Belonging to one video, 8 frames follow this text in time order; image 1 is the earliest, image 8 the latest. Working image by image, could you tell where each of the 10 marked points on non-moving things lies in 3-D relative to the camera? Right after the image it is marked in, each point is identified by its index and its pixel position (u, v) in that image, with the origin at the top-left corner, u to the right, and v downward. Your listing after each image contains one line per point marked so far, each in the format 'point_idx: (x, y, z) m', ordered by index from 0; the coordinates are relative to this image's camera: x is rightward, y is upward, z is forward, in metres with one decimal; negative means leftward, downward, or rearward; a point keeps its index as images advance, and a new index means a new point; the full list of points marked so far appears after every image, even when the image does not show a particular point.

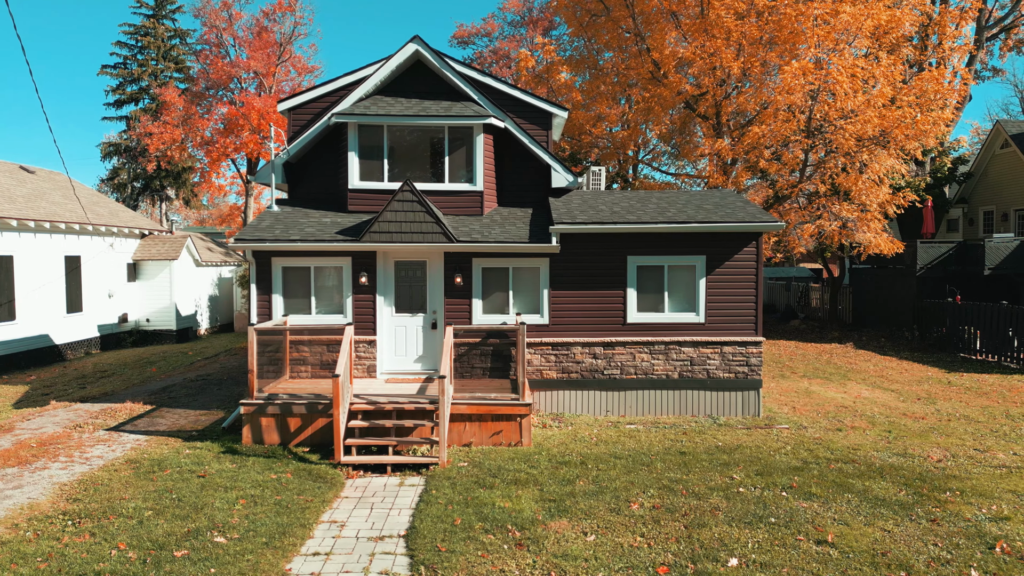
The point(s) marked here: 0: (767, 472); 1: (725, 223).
0: (+3.4, -2.5, +8.1) m
1: (+3.8, +1.2, +10.9) m
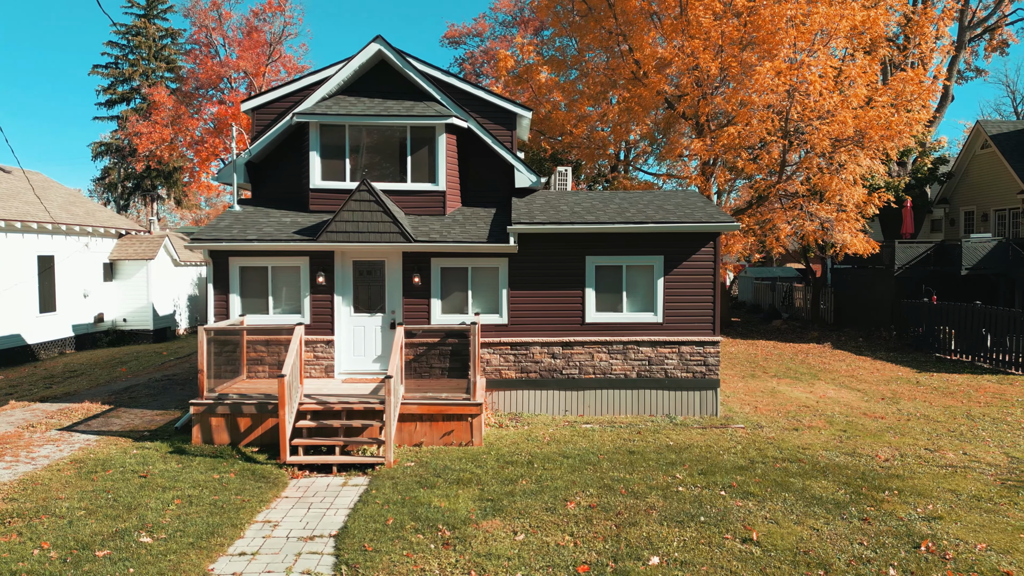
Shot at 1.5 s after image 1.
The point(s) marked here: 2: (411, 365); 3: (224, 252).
0: (+2.7, -2.5, +8.2) m
1: (+3.1, +1.2, +10.9) m
2: (-1.4, -1.2, +9.5) m
3: (-5.2, +0.7, +10.9) m
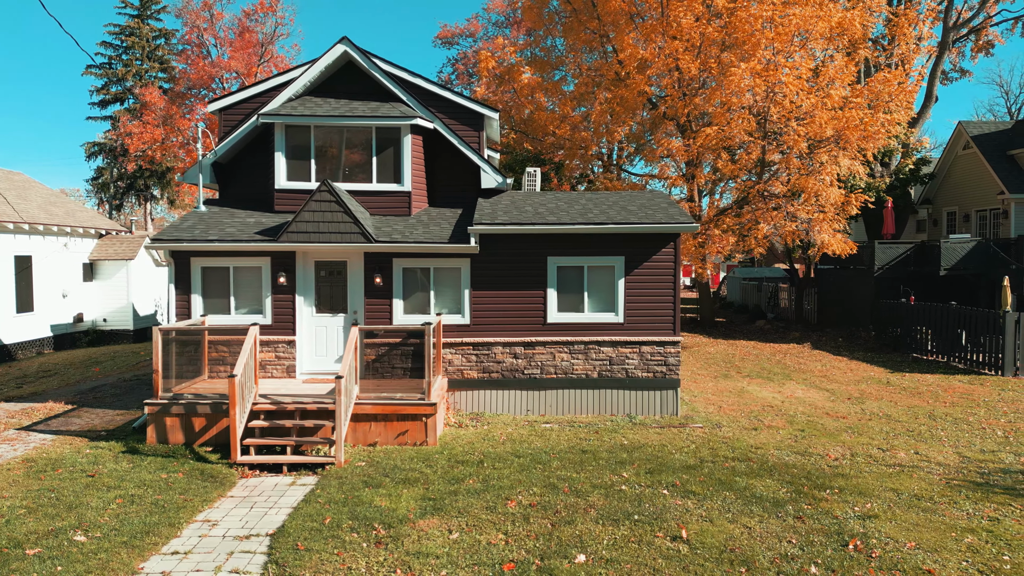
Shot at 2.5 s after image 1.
0: (+2.0, -2.5, +8.2) m
1: (+2.4, +1.2, +11.0) m
2: (-2.1, -1.2, +9.5) m
3: (-5.9, +0.7, +10.9) m
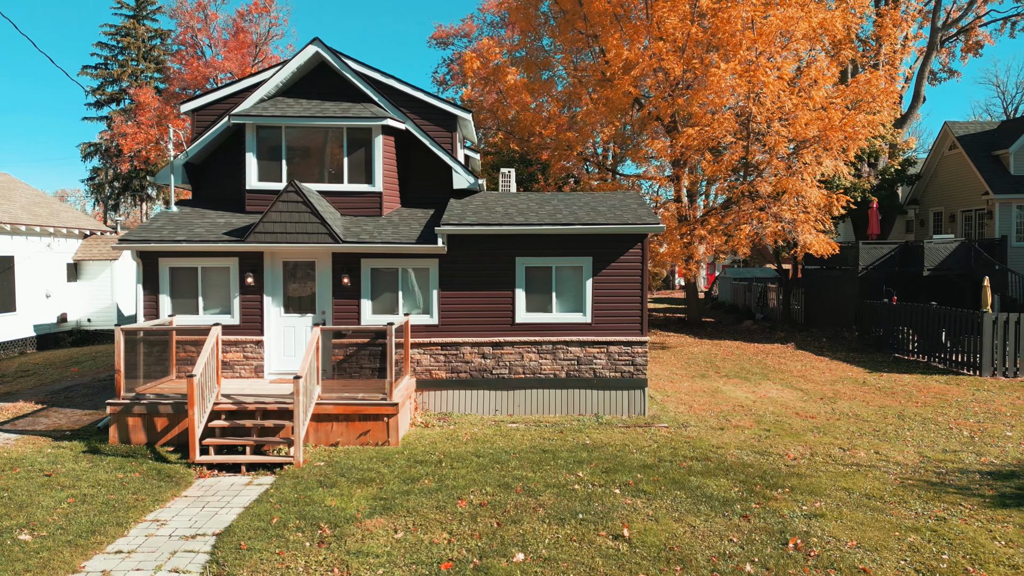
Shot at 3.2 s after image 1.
0: (+1.4, -2.5, +8.2) m
1: (+1.8, +1.2, +11.0) m
2: (-2.7, -1.2, +9.6) m
3: (-6.5, +0.7, +10.9) m
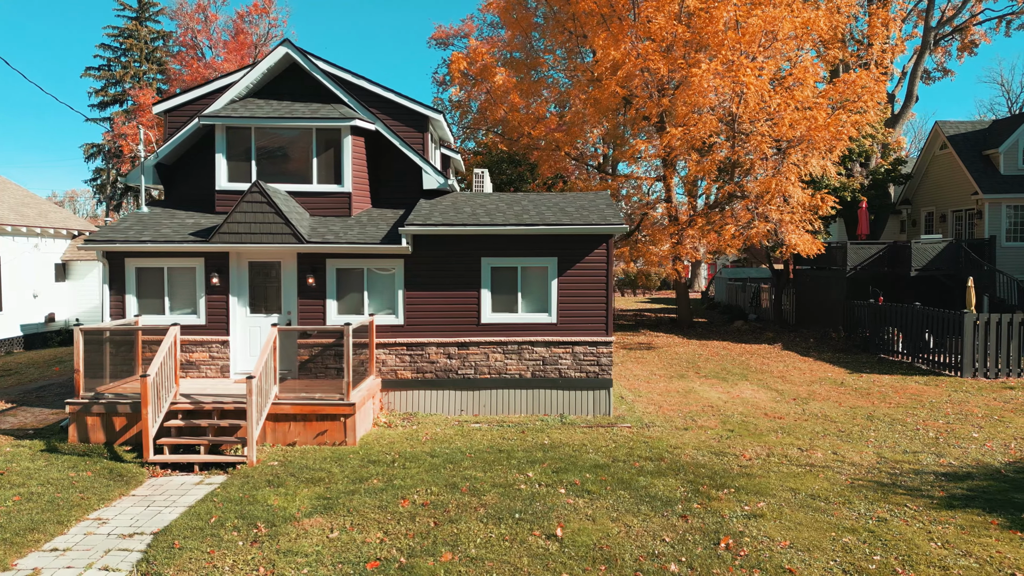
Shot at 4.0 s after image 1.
0: (+0.7, -2.5, +8.2) m
1: (+1.1, +1.2, +11.0) m
2: (-3.4, -1.2, +9.6) m
3: (-7.2, +0.6, +11.0) m
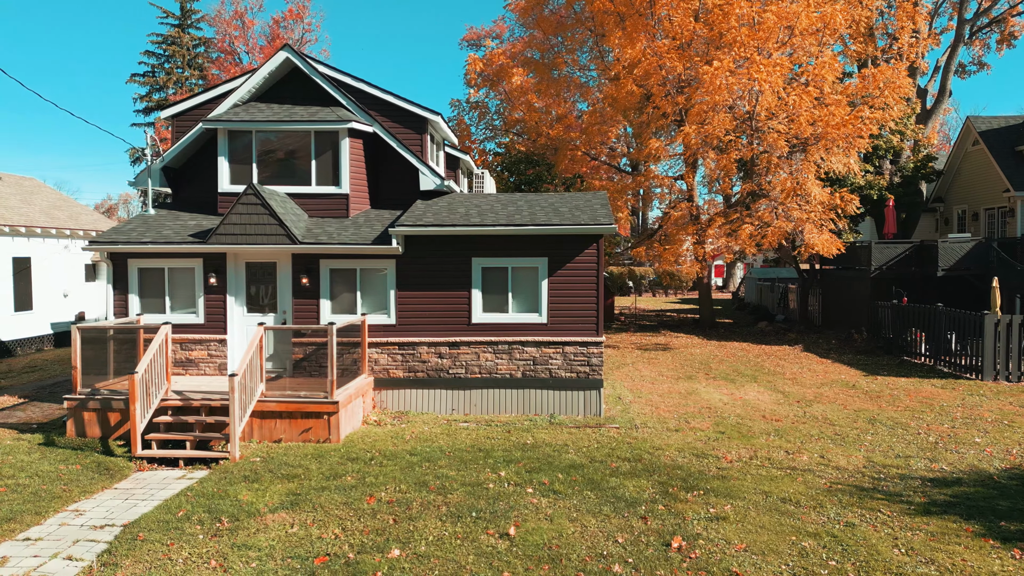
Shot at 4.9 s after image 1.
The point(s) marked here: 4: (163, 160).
0: (+0.3, -2.5, +8.2) m
1: (+0.9, +1.2, +10.9) m
2: (-3.6, -1.2, +9.8) m
3: (-7.4, +0.6, +11.4) m
4: (-7.4, +2.7, +12.8) m
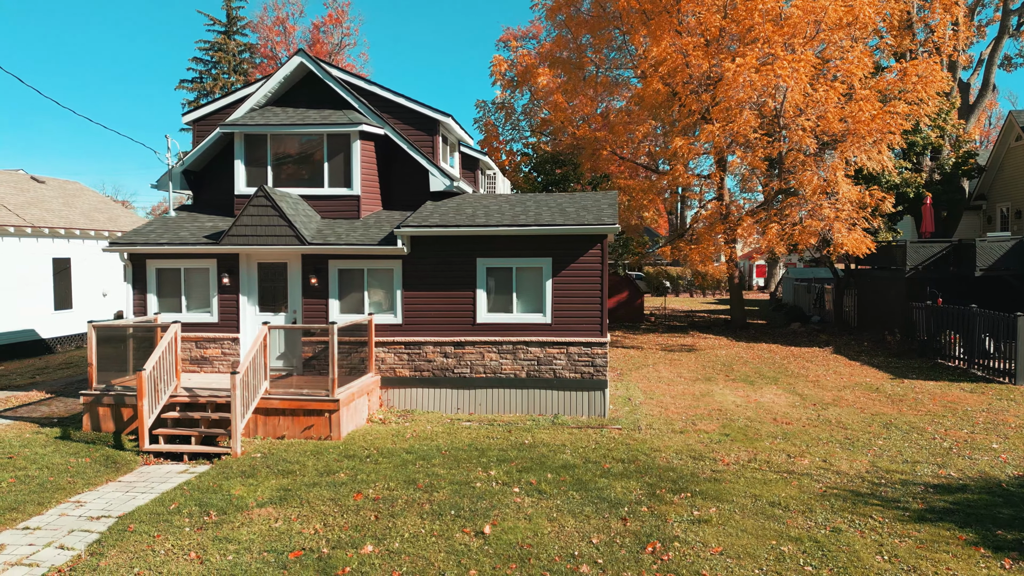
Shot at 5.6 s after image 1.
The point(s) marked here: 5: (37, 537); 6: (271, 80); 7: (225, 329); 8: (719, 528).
0: (+0.2, -2.5, +8.2) m
1: (+0.9, +1.2, +10.9) m
2: (-3.6, -1.2, +10.0) m
3: (-7.3, +0.6, +11.8) m
4: (-7.3, +2.7, +13.2) m
5: (-5.1, -2.6, +6.4) m
6: (-5.3, +4.5, +13.2) m
7: (-5.7, -0.8, +11.8) m
8: (+2.1, -2.5, +6.2) m
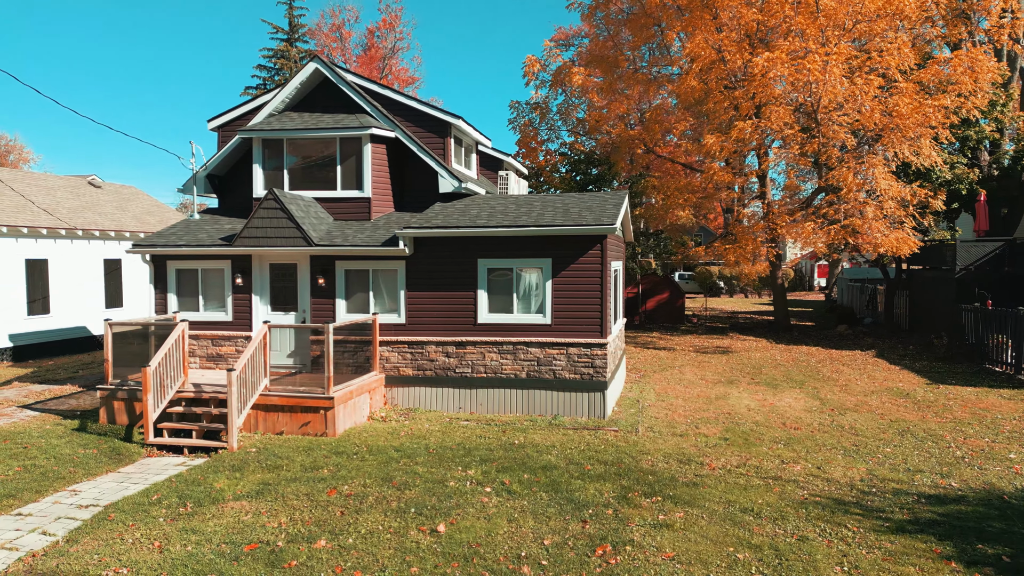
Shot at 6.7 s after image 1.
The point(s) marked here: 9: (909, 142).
0: (-0.1, -2.5, +8.1) m
1: (+0.9, +1.2, +10.8) m
2: (-3.8, -1.2, +10.3) m
3: (-7.2, +0.6, +12.5) m
4: (-7.1, +2.7, +13.8) m
5: (-5.5, -2.6, +6.9) m
6: (-5.2, +4.5, +13.6) m
7: (-5.6, -0.8, +12.3) m
8: (+1.7, -2.5, +6.0) m
9: (+13.3, +5.0, +19.7) m
